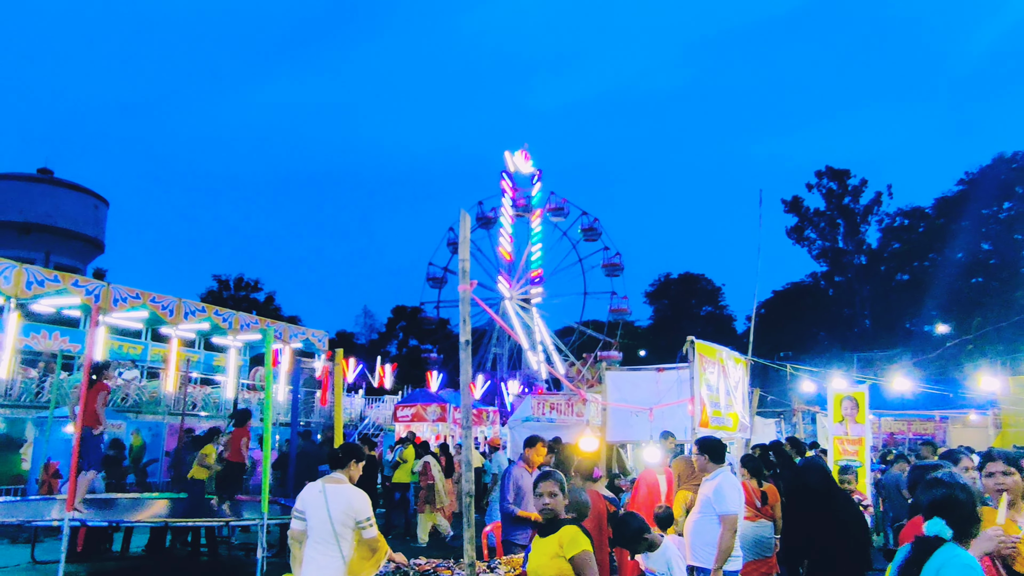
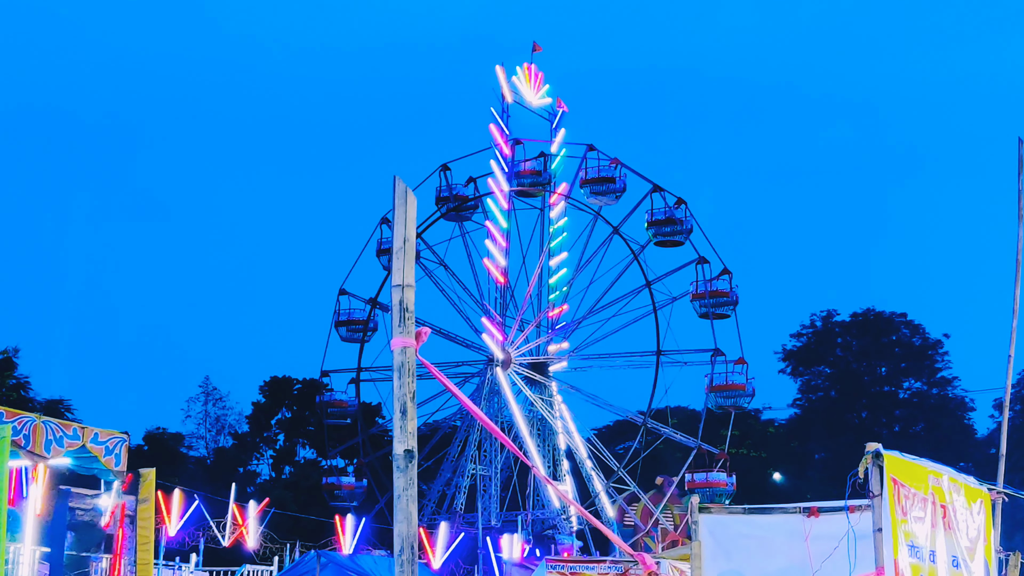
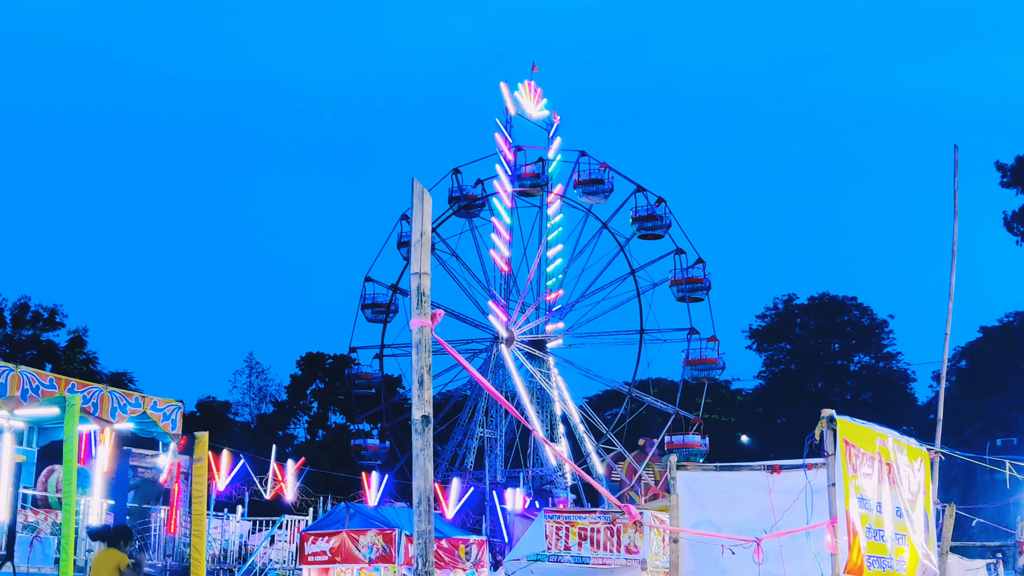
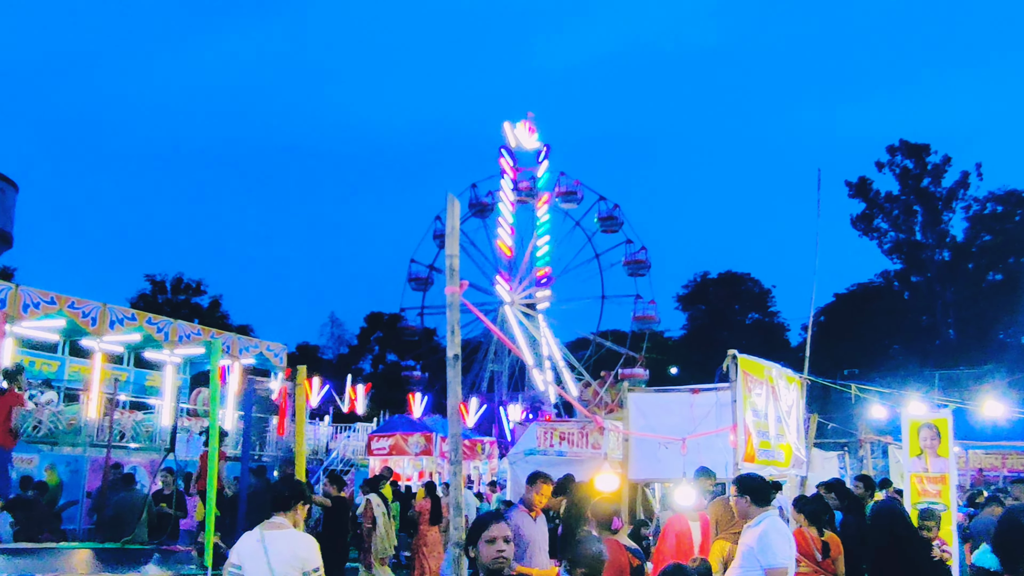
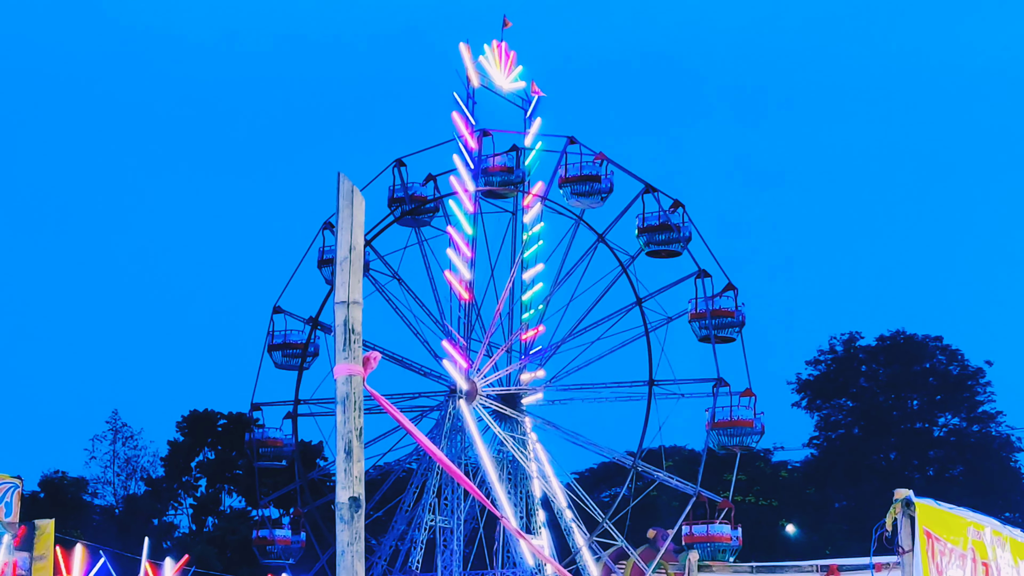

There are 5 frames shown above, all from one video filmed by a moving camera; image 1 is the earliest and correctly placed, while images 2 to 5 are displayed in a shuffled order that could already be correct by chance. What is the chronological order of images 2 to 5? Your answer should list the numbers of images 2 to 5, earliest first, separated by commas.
4, 3, 2, 5
